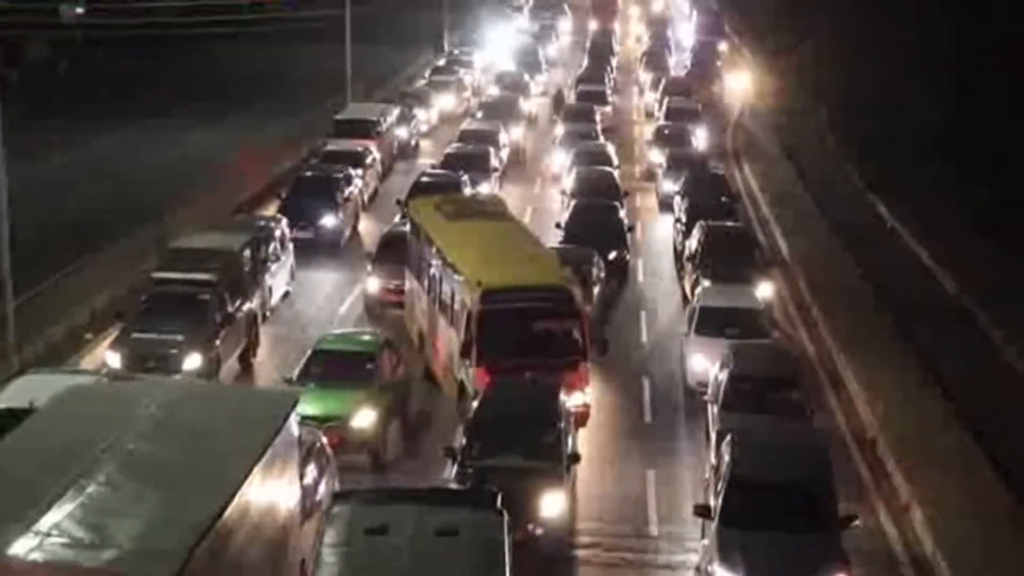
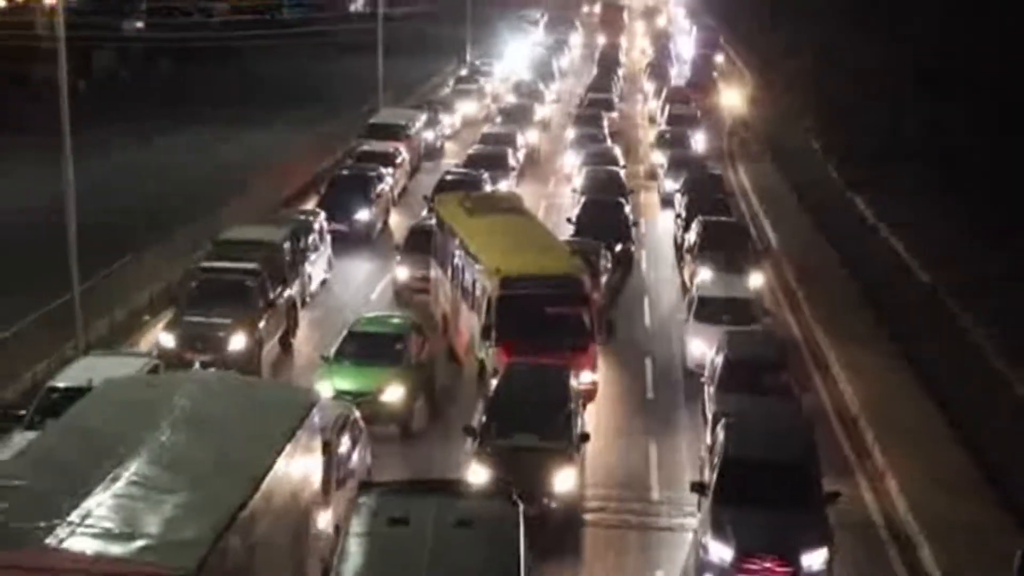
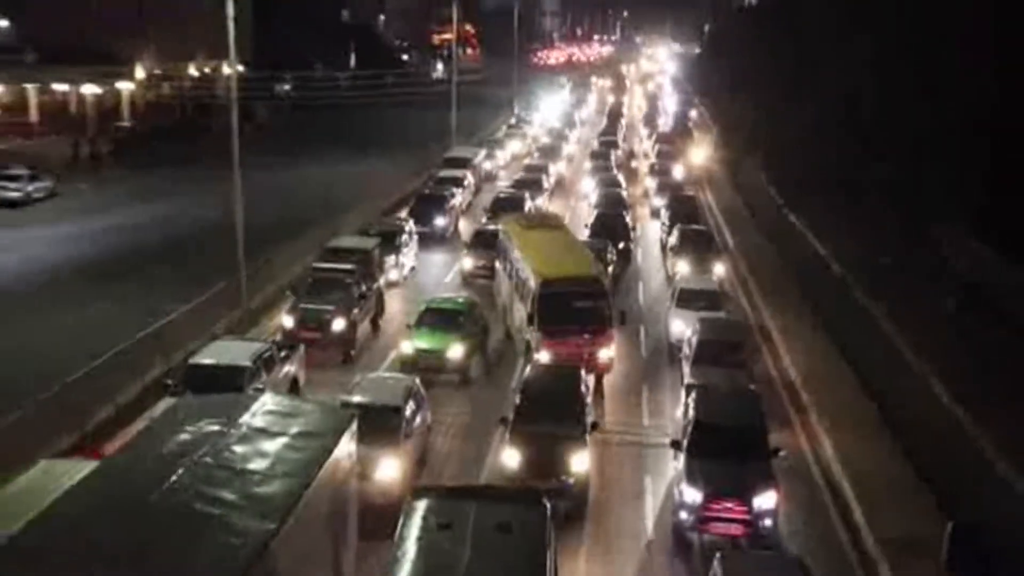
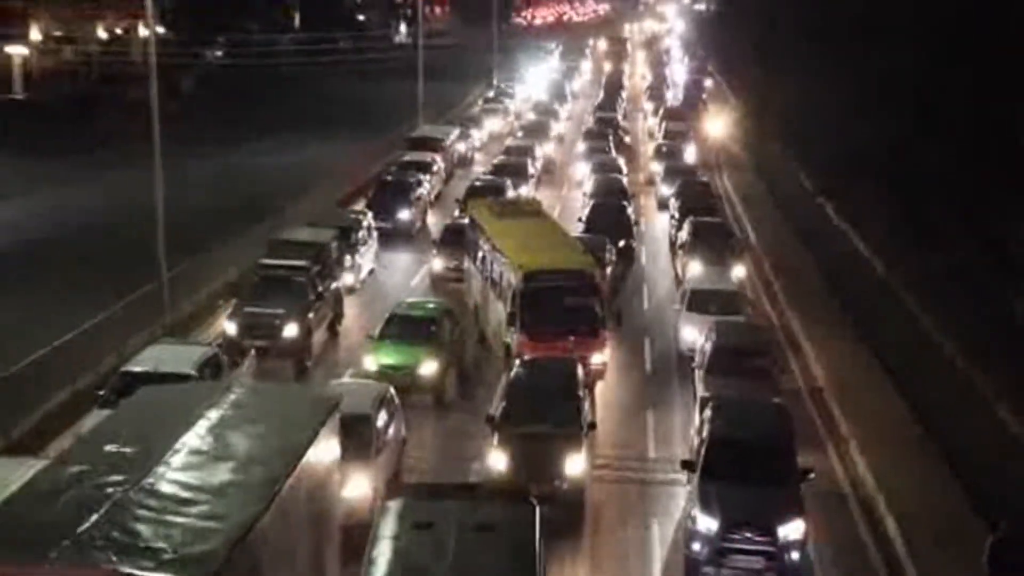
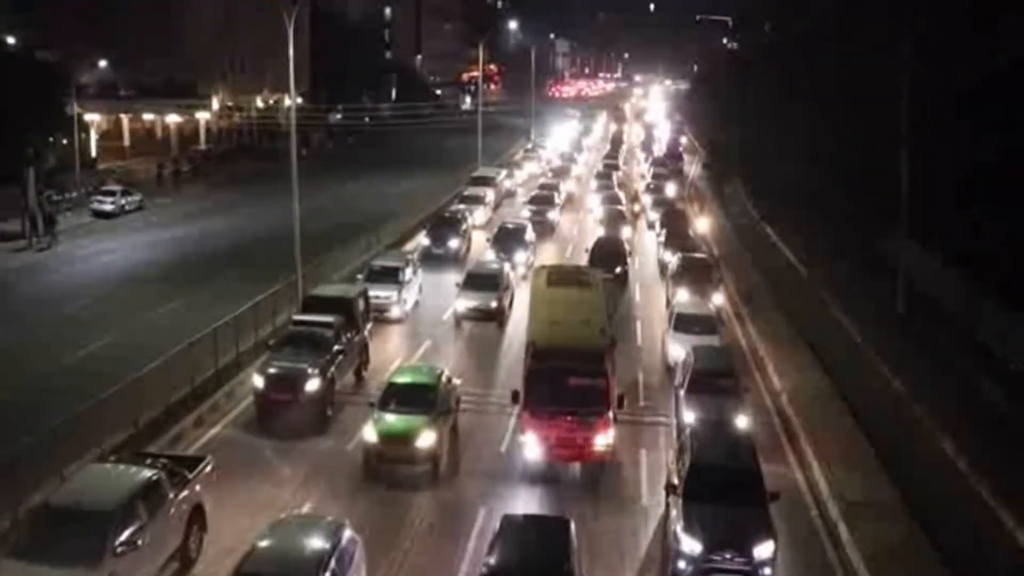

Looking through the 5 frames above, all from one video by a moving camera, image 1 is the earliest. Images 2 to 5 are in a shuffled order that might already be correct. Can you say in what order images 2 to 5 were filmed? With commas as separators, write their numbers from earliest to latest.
2, 4, 3, 5
